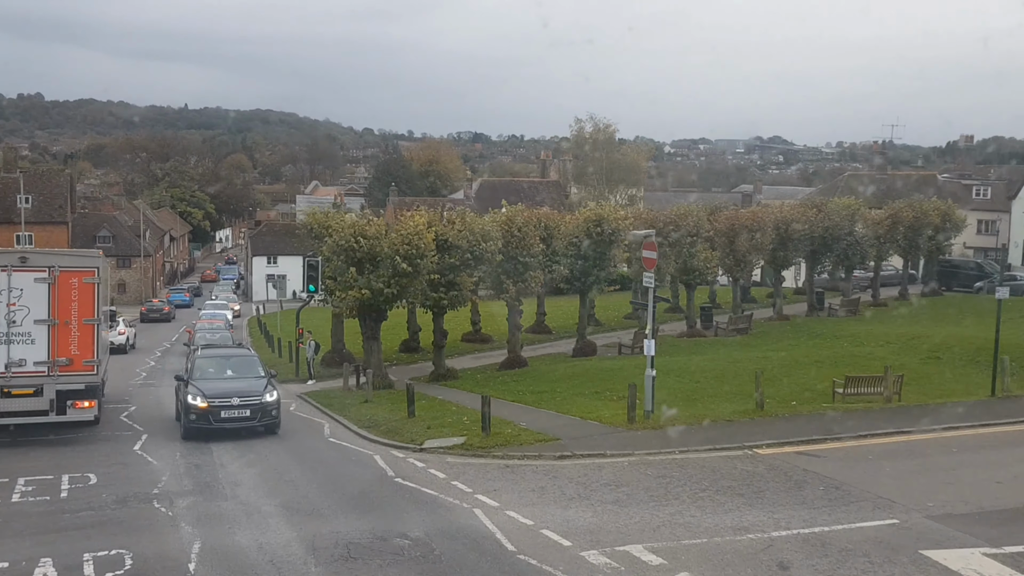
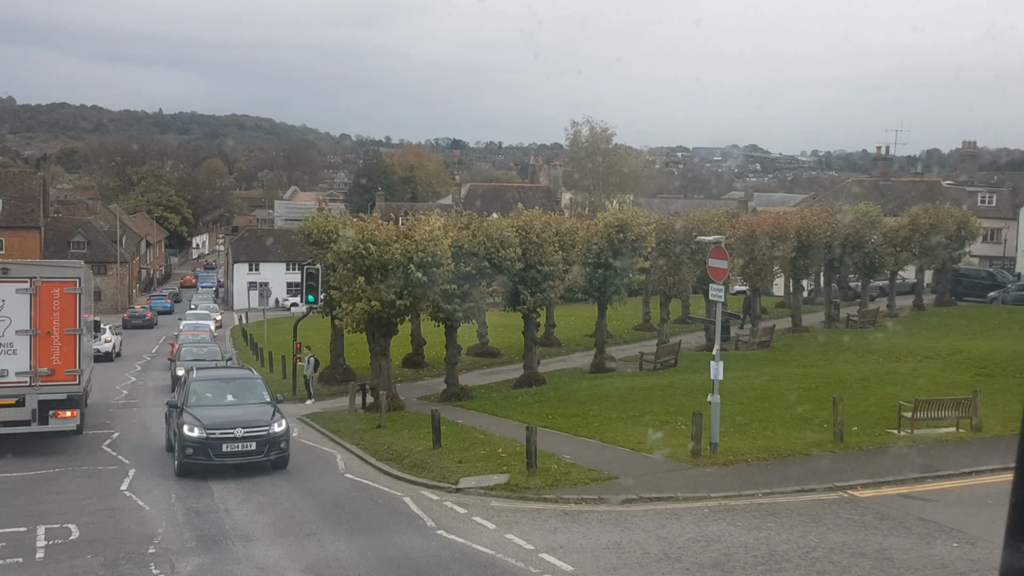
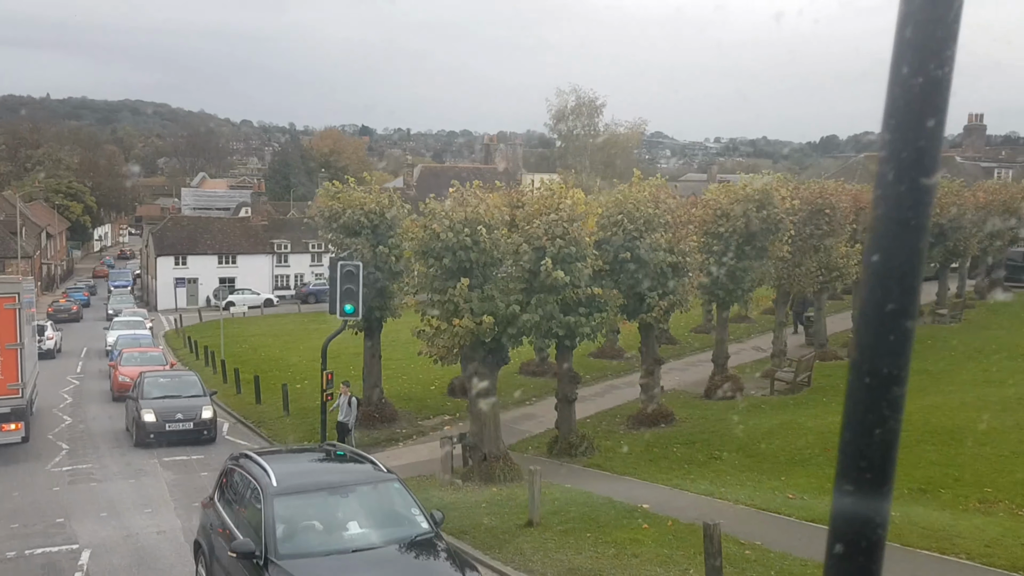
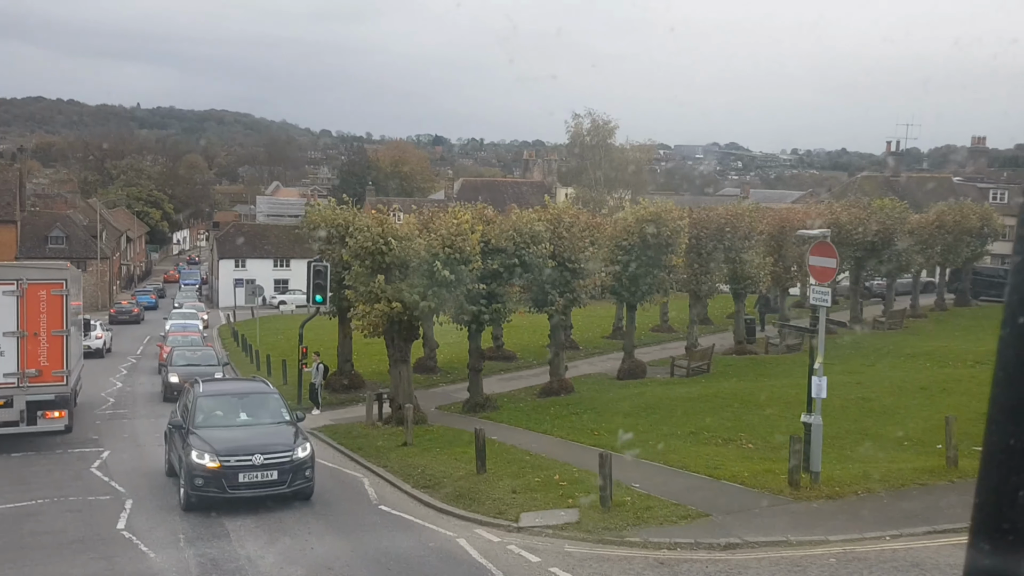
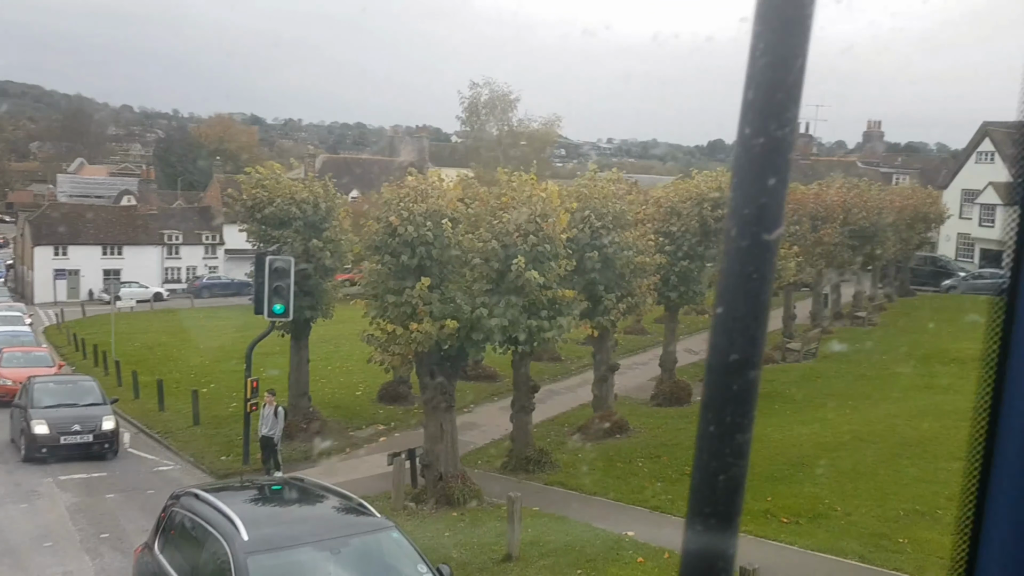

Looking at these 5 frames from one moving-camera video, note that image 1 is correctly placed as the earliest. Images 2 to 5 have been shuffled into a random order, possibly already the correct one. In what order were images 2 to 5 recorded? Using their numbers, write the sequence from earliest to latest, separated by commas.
2, 4, 3, 5
